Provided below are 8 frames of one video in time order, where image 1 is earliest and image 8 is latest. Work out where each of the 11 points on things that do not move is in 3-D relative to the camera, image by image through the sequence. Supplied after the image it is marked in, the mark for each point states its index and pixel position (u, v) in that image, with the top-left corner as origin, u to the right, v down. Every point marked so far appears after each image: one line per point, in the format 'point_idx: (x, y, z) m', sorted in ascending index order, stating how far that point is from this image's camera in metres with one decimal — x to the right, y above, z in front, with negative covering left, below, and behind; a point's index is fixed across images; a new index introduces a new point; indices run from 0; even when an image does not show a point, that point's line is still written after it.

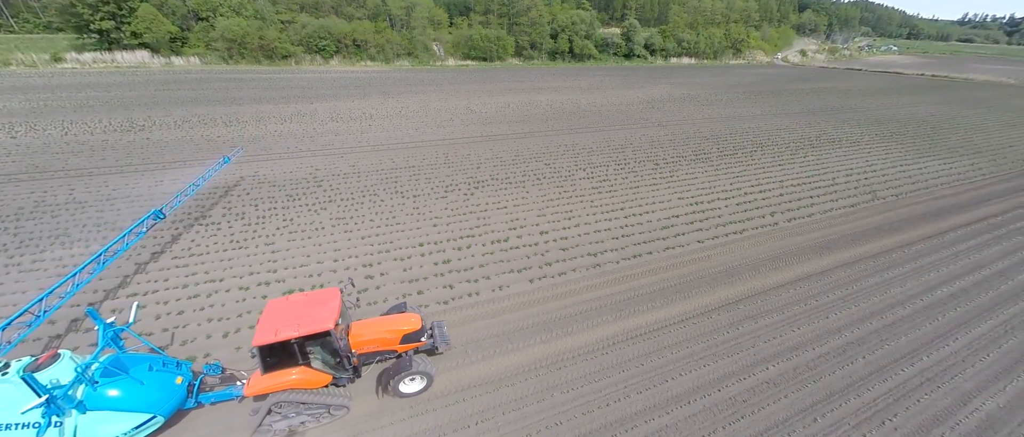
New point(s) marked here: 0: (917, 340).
0: (+6.9, -2.1, +7.5) m
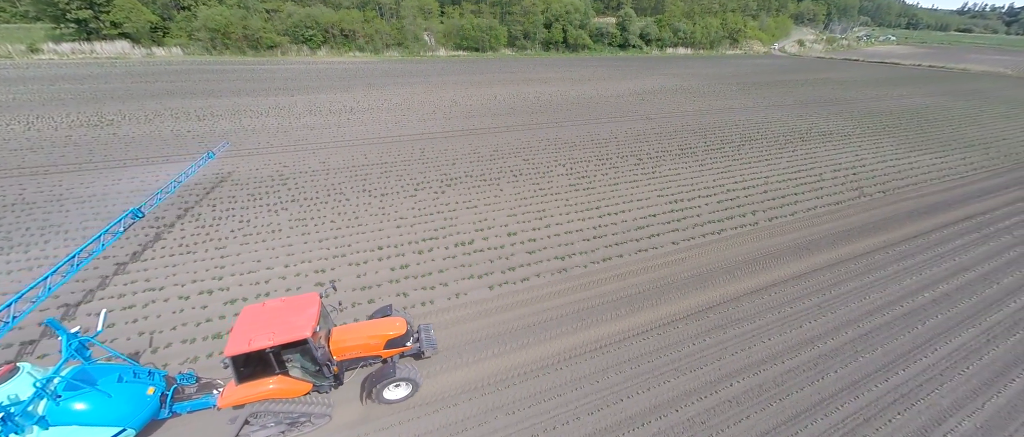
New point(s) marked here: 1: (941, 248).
0: (+6.1, -2.2, +7.1) m
1: (+10.3, -0.7, +10.6) m
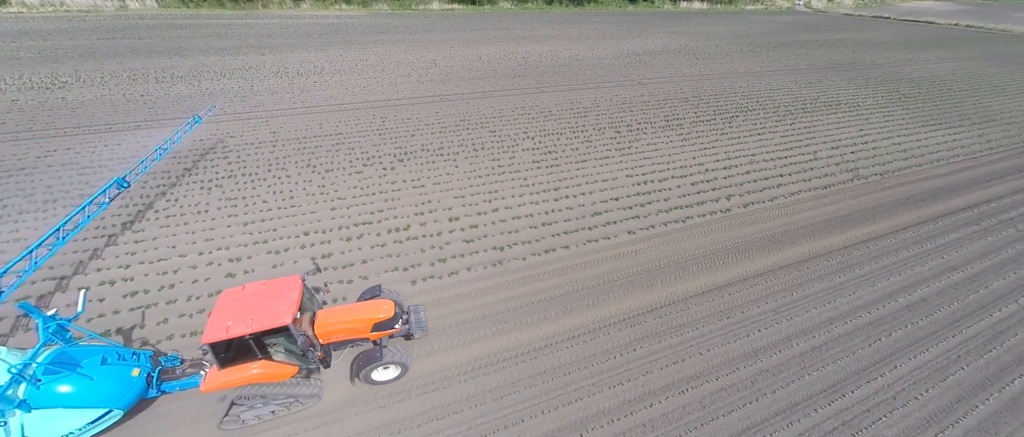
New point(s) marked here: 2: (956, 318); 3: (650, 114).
0: (+4.8, -2.2, +6.4) m
1: (+9.2, -0.5, +9.6) m
2: (+7.6, -1.7, +7.5) m
3: (+5.1, +3.9, +16.2) m
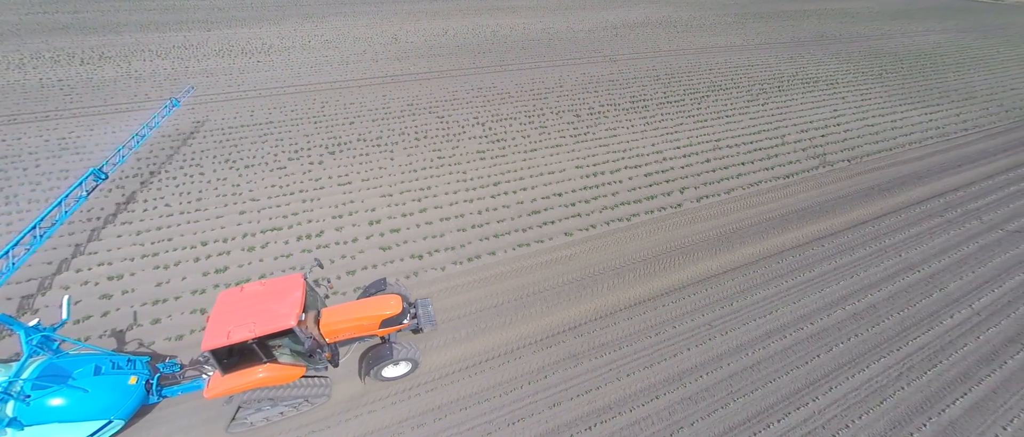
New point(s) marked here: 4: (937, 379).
0: (+3.5, -2.3, +5.9) m
1: (+7.8, -0.4, +9.1) m
2: (+6.3, -1.7, +7.0) m
3: (+3.6, +4.4, +15.3) m
4: (+6.0, -2.3, +6.2) m
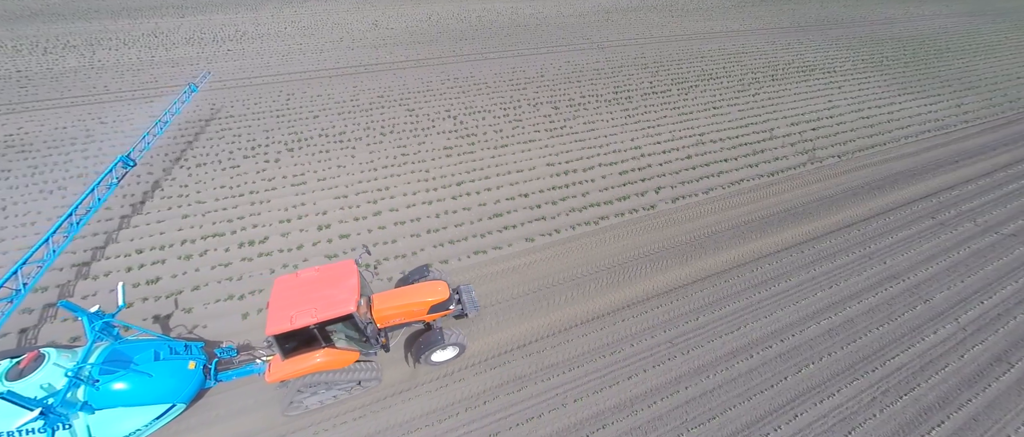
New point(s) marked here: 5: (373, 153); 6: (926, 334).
0: (+2.8, -2.5, +5.4) m
1: (+7.0, -0.5, +8.6) m
2: (+5.5, -1.9, +6.5) m
3: (+2.9, +4.5, +14.6) m
4: (+5.3, -2.4, +5.8) m
5: (-3.1, +1.4, +9.7) m
6: (+6.3, -1.8, +6.7) m
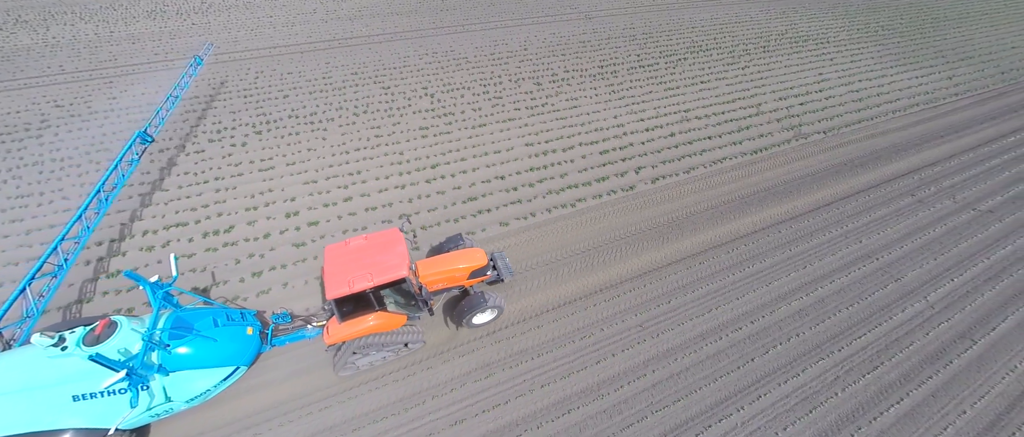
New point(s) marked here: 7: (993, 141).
0: (+2.4, -2.3, +5.5) m
1: (+6.6, -0.1, +8.5) m
2: (+5.1, -1.6, +6.6) m
3: (+2.4, +5.2, +14.2) m
4: (+4.9, -2.2, +5.9) m
5: (-3.6, +1.8, +9.4) m
6: (+5.9, -1.5, +6.7) m
7: (+12.6, +2.0, +11.5) m
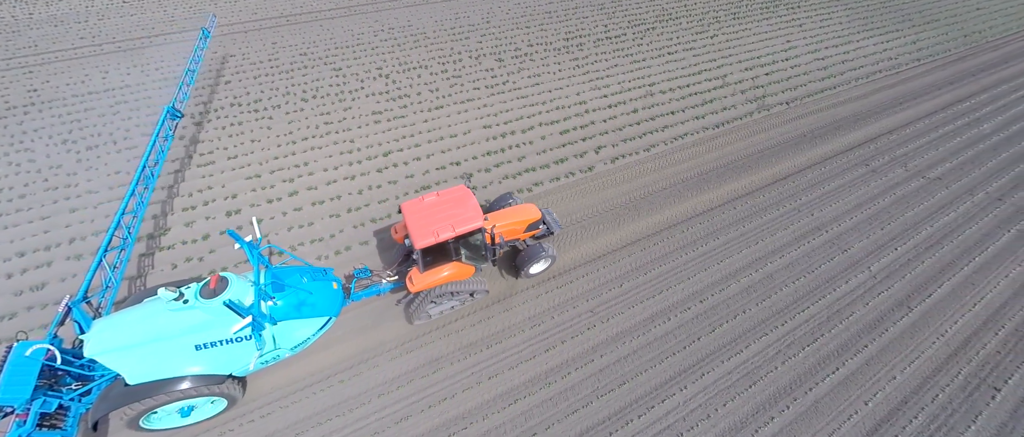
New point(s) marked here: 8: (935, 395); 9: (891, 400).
0: (+1.7, -2.2, +5.6) m
1: (+5.7, +0.4, +8.6) m
2: (+4.4, -1.3, +6.7) m
3: (+1.2, +5.9, +13.7) m
4: (+4.2, -2.0, +6.0) m
5: (-4.5, +2.0, +9.0) m
6: (+5.2, -1.2, +6.9) m
7: (+11.5, +2.9, +11.6) m
8: (+5.8, -2.4, +6.0) m
9: (+5.1, -2.5, +5.9) m
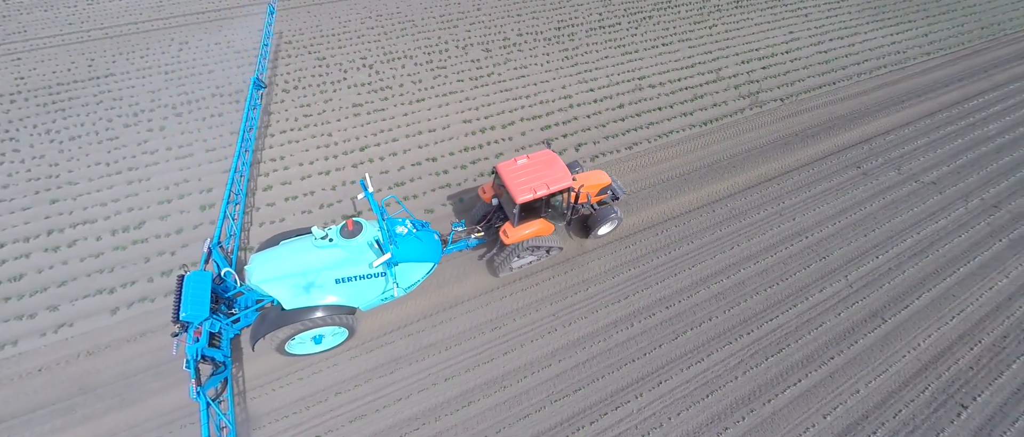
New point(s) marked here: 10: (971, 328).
0: (+1.1, -2.3, +5.6) m
1: (+5.3, +0.3, +8.4) m
2: (+3.8, -1.4, +6.6) m
3: (+0.9, +6.2, +13.4) m
4: (+3.6, -2.1, +6.0) m
5: (-4.9, +2.1, +9.0) m
6: (+4.6, -1.3, +6.8) m
7: (+11.2, +2.8, +11.2) m
8: (+5.2, -2.6, +5.9) m
9: (+4.5, -2.6, +5.9) m
10: (+7.0, -1.7, +6.7) m
